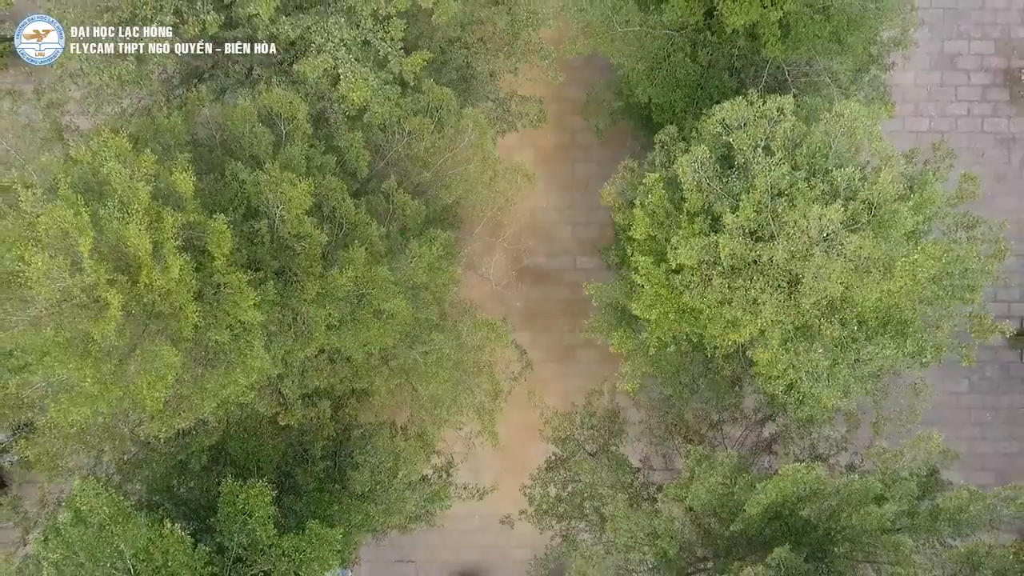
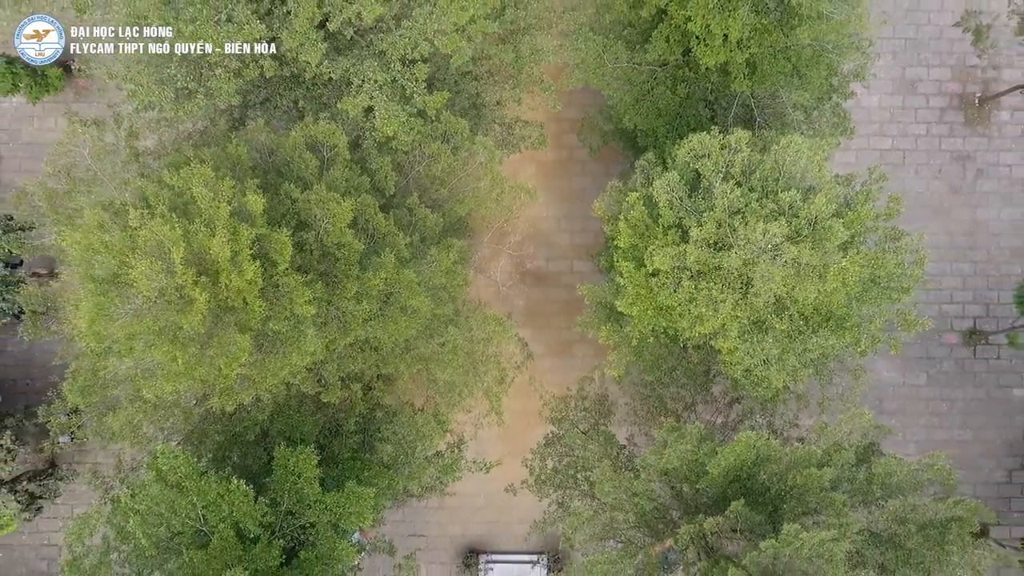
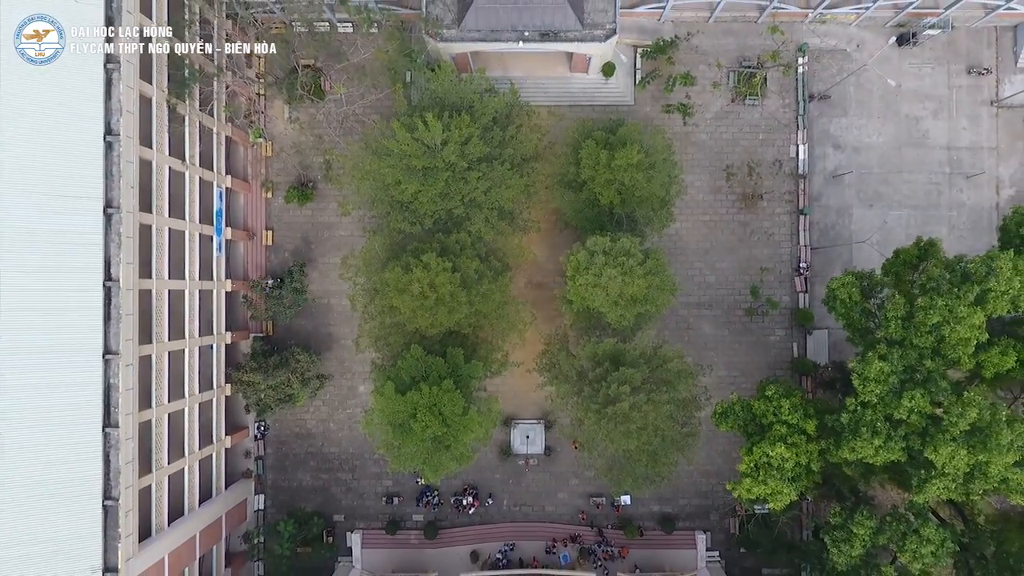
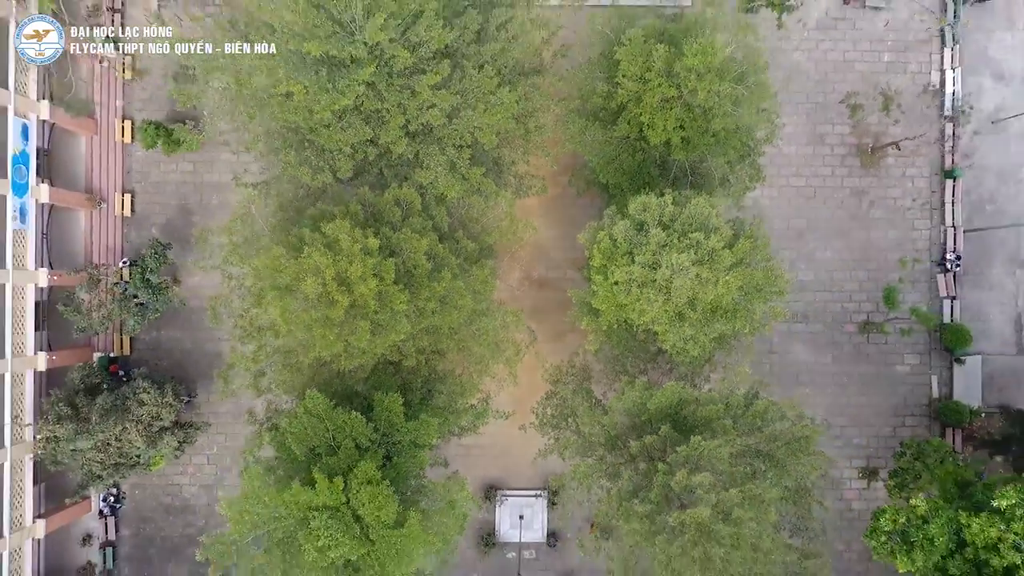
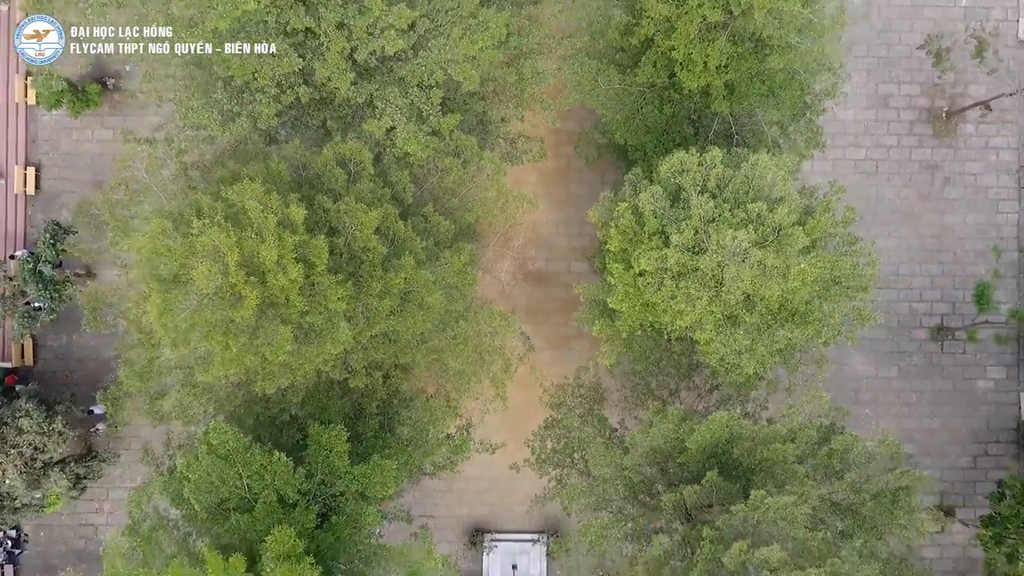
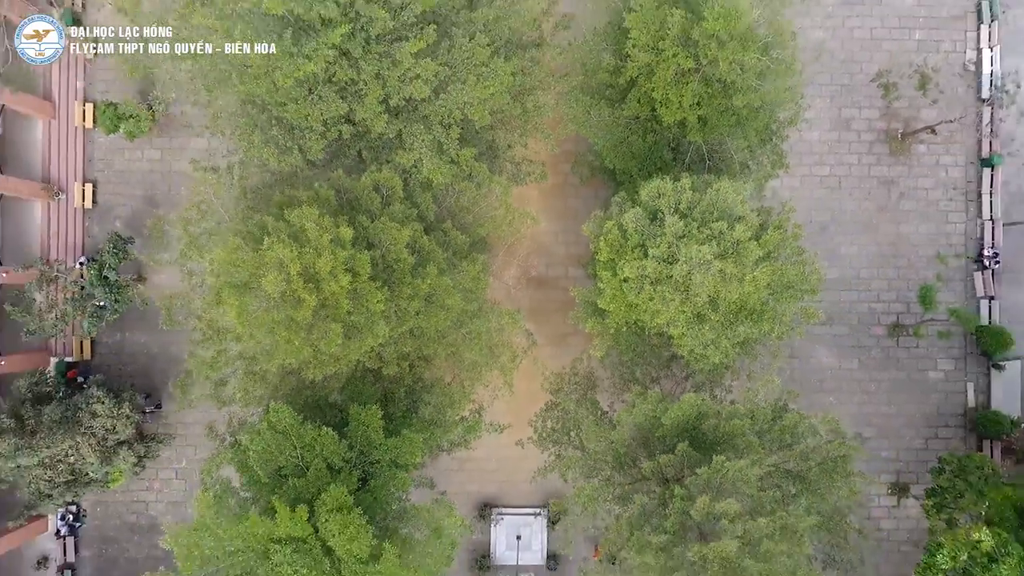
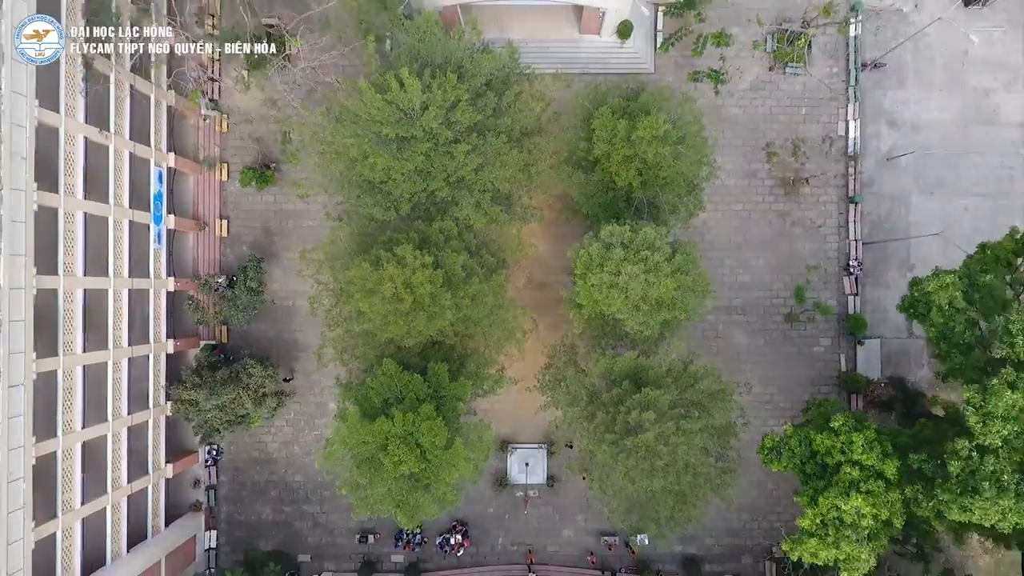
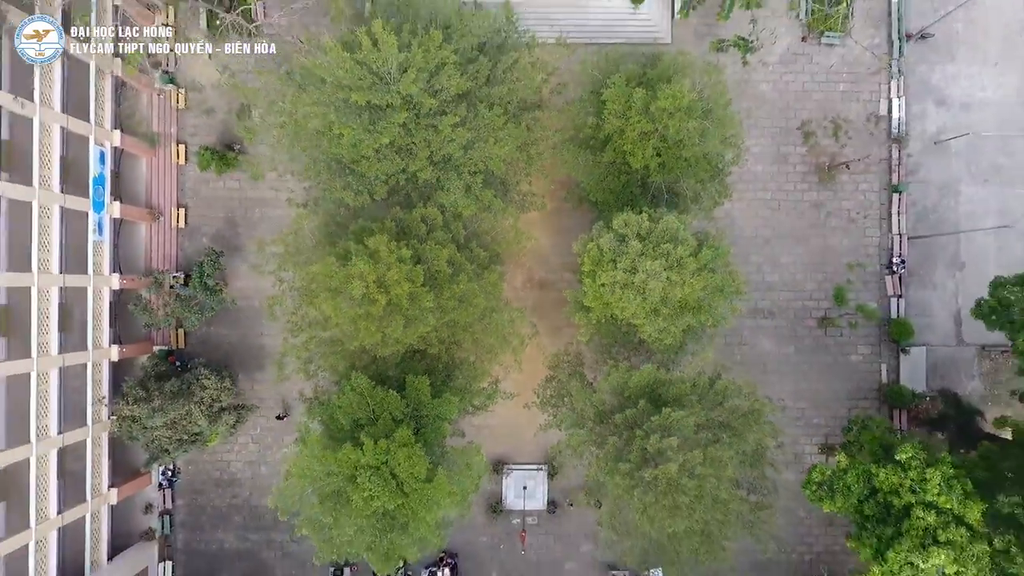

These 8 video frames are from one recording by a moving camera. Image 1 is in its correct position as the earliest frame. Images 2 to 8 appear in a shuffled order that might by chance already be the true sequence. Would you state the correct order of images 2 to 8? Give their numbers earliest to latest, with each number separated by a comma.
2, 5, 6, 4, 8, 7, 3
